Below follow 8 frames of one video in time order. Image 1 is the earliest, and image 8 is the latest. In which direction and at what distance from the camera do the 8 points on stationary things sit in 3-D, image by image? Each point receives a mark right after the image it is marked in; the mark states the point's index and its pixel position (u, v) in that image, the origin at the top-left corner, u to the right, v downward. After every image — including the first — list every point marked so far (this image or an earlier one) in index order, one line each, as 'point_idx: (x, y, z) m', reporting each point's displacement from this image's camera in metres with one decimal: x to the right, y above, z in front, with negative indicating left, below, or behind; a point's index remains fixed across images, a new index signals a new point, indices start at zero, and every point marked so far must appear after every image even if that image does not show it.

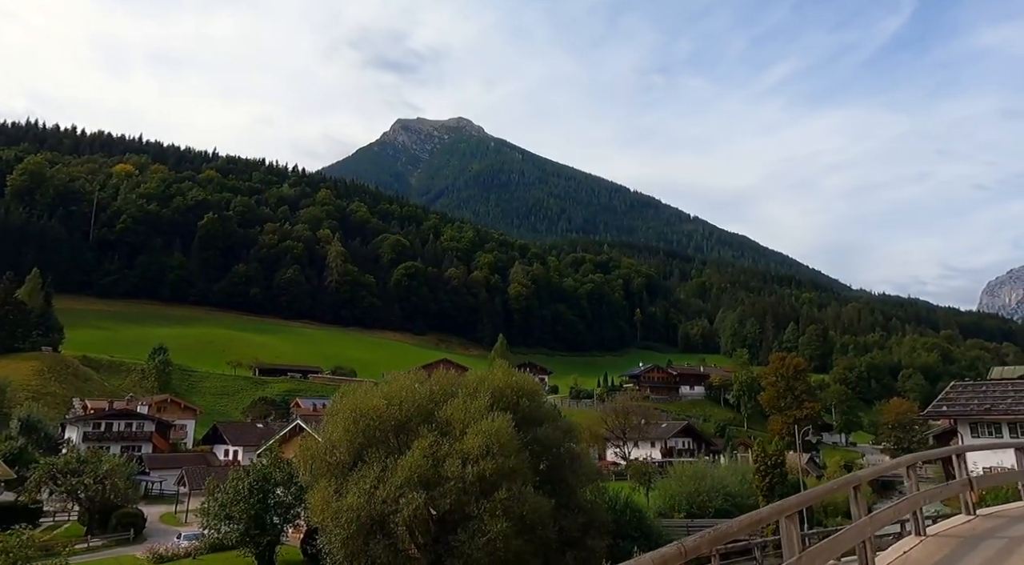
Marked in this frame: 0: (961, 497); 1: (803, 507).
0: (+7.2, -3.4, +10.8) m
1: (+2.7, -2.0, +6.1) m
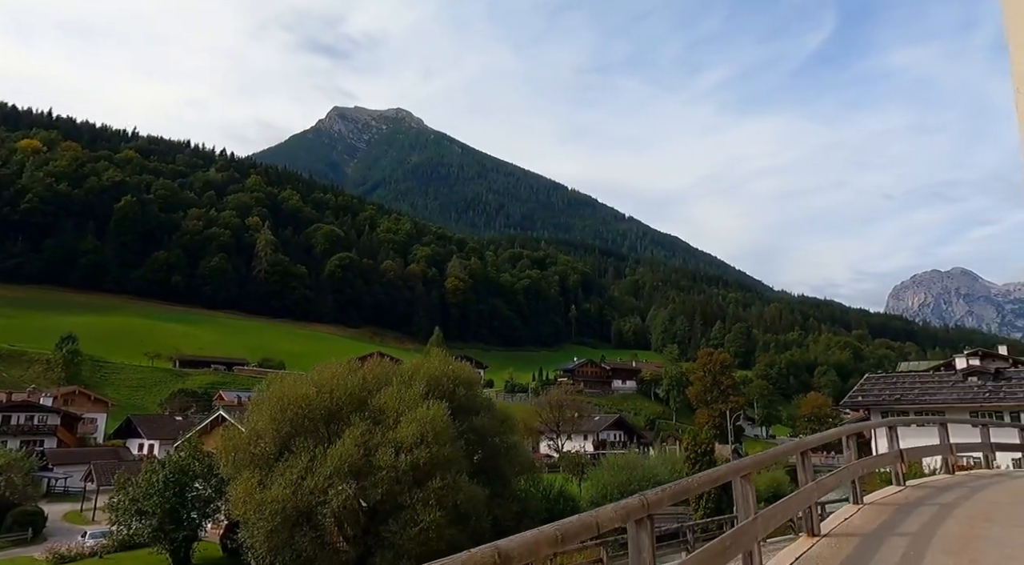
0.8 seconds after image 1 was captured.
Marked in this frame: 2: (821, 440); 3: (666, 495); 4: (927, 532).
0: (+6.2, -3.0, +10.9) m
1: (+2.1, -1.6, +5.8) m
2: (+3.8, -1.9, +8.2) m
3: (+1.0, -1.4, +4.3) m
4: (+4.7, -2.8, +7.6) m
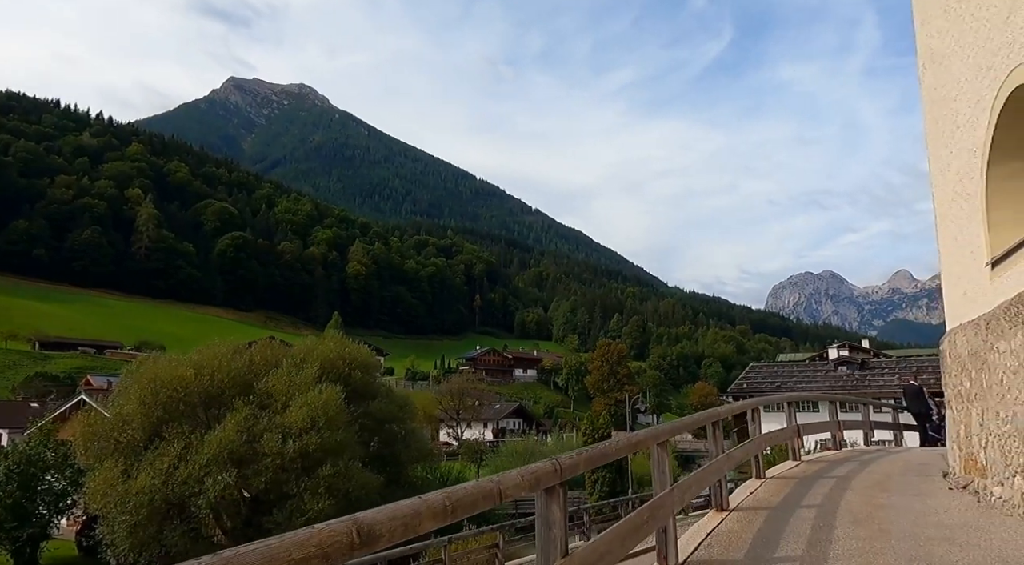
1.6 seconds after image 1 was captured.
0: (+4.5, -2.6, +10.9) m
1: (+1.3, -1.2, +5.3) m
2: (+2.6, -1.5, +7.9) m
3: (+0.4, -0.9, +3.6) m
4: (+3.5, -2.4, +7.4) m
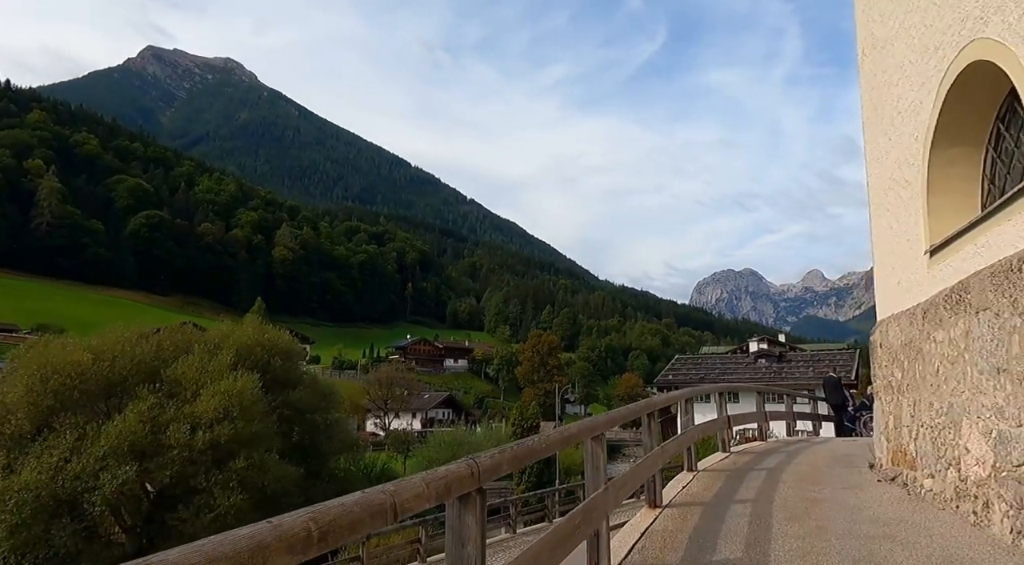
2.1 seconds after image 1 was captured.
0: (+3.3, -2.4, +10.7) m
1: (+0.7, -1.0, +4.8) m
2: (+1.7, -1.3, +7.5) m
3: (-0.1, -0.8, +3.0) m
4: (+2.7, -2.3, +7.1) m
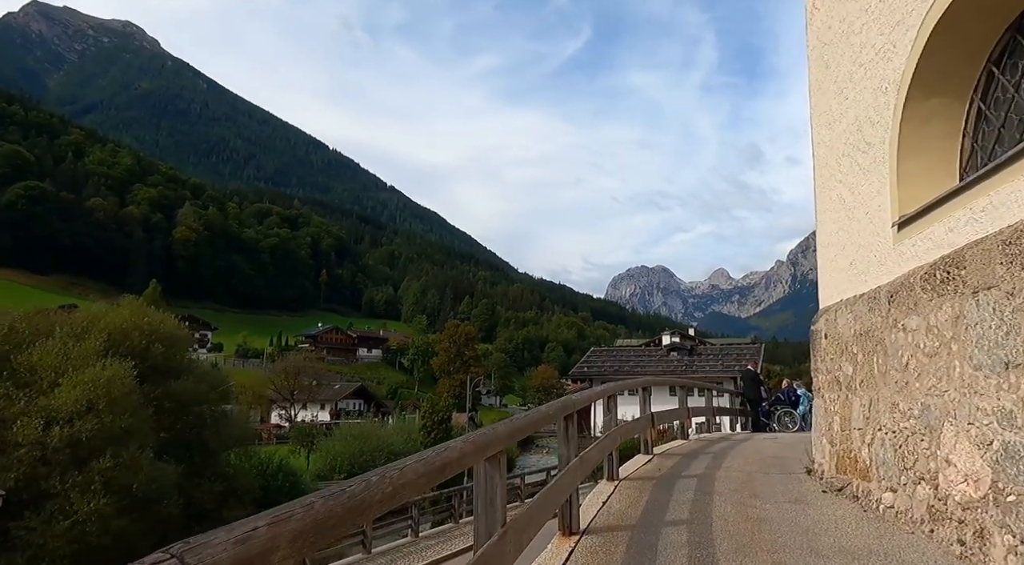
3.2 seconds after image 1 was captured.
0: (+1.9, -2.2, +9.5) m
1: (0.0, -0.8, +3.3) m
2: (+0.7, -1.0, +6.1) m
3: (-0.5, -0.5, +1.4) m
4: (+1.7, -2.0, +5.9) m
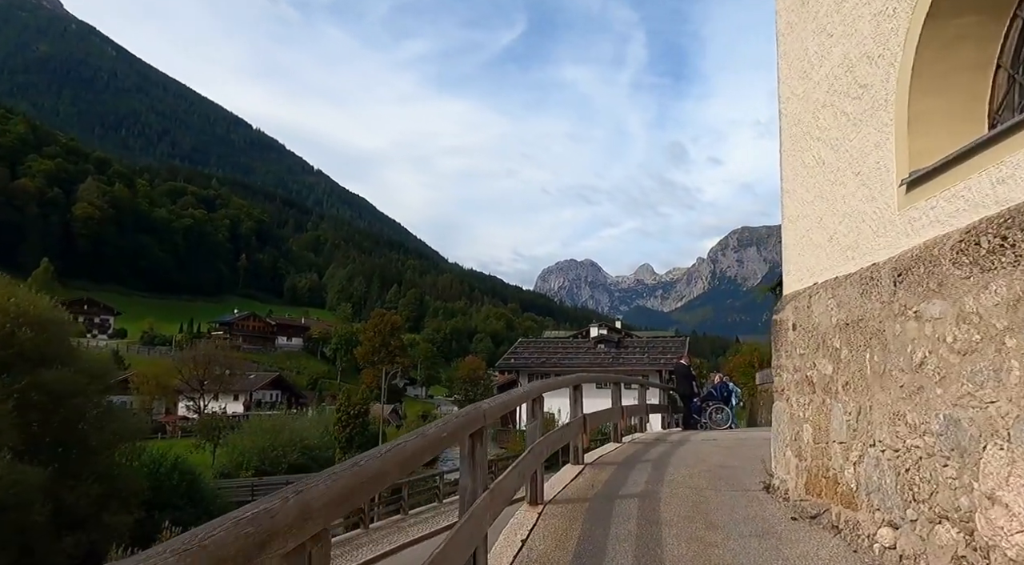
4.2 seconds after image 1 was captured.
0: (+0.7, -1.9, +8.1) m
1: (-0.5, -0.6, +1.7) m
2: (-0.1, -0.8, +4.5) m
3: (-0.8, -0.4, -0.2) m
4: (+0.9, -1.8, +4.4) m
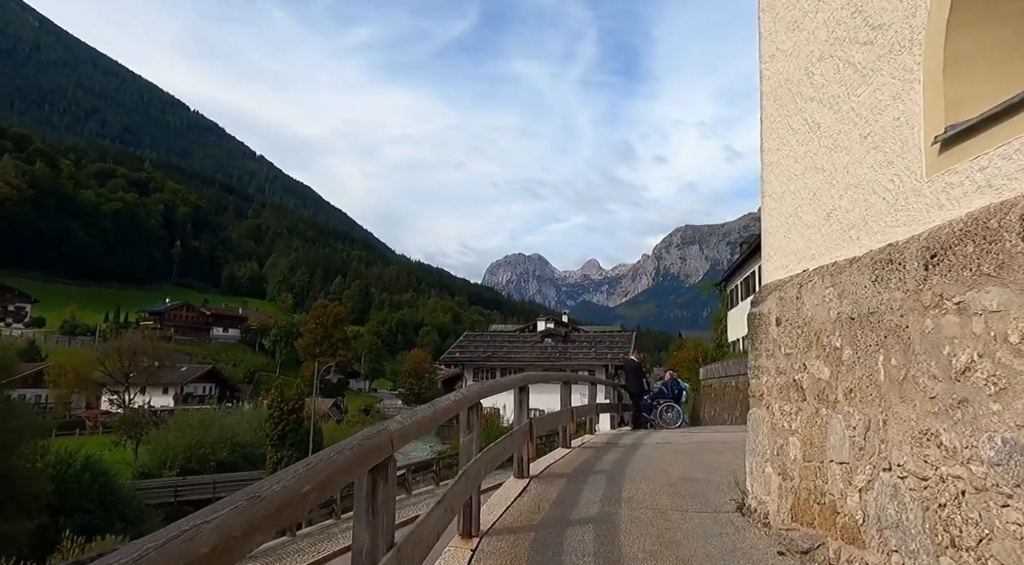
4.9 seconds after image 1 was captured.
0: (+0.1, -1.8, +7.0) m
1: (-0.6, -0.5, +0.5) m
2: (-0.4, -0.7, +3.4) m
3: (-0.8, -0.3, -1.4) m
4: (+0.5, -1.7, +3.4) m
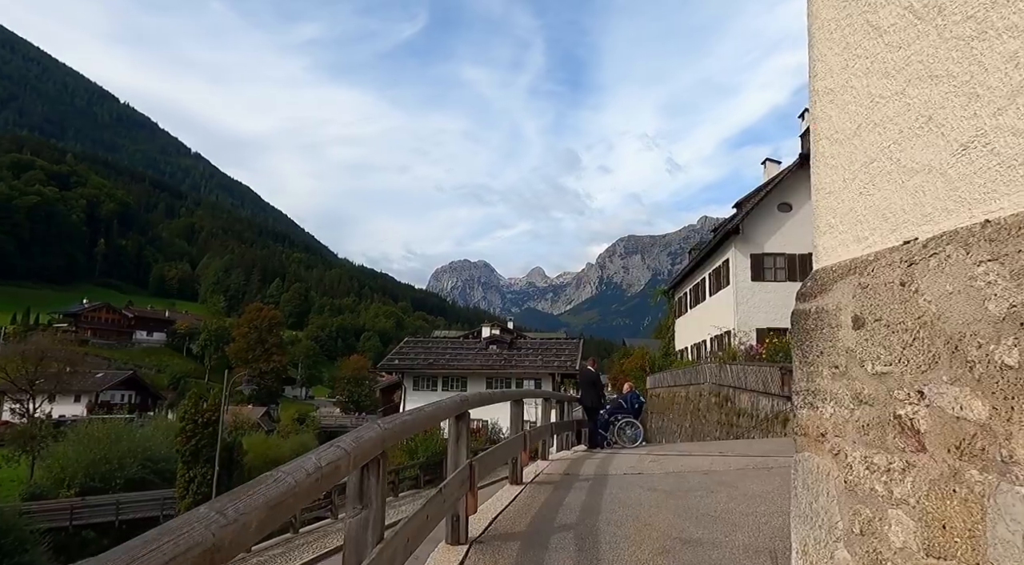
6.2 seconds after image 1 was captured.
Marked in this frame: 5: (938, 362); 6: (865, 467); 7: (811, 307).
0: (-0.4, -1.6, +4.9) m
1: (-0.6, -0.3, -1.6) m
2: (-0.6, -0.5, +1.3) m
3: (-0.6, -0.1, -3.6) m
4: (+0.3, -1.6, +1.3) m
5: (+1.8, -0.3, +2.8) m
6: (+1.7, -0.9, +3.2) m
7: (+1.7, -0.2, +3.9) m
